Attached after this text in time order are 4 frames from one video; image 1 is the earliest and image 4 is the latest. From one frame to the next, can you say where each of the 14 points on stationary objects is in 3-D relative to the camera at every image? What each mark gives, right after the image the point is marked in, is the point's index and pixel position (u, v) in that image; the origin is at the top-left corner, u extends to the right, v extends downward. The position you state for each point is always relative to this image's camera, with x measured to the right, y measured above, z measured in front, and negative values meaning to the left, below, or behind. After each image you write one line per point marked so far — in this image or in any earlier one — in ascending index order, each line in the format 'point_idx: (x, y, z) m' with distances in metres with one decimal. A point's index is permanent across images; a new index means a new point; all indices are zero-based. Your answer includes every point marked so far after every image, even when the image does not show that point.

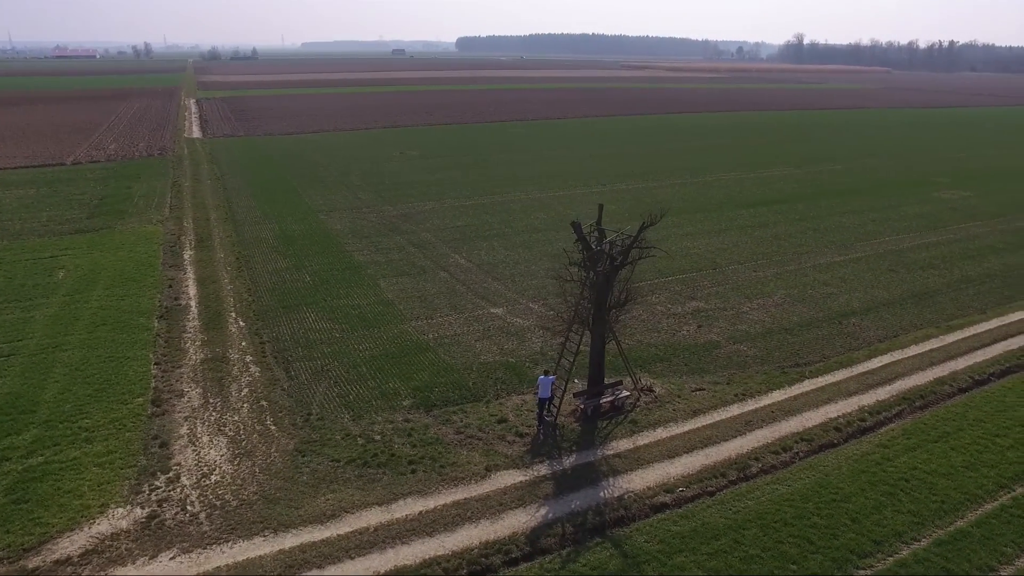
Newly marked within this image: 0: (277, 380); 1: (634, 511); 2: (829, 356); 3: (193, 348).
0: (-5.6, -2.2, +17.8) m
1: (+2.2, -4.0, +13.2) m
2: (+8.2, -1.8, +19.1) m
3: (-8.2, -1.6, +19.3) m
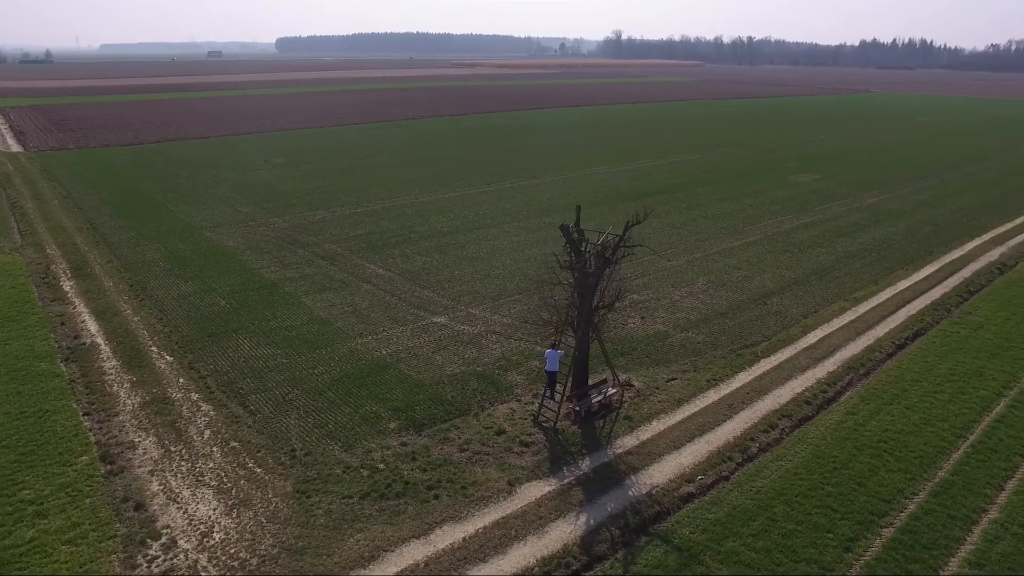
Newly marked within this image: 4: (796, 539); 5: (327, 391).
0: (-5.9, -2.8, +16.2) m
1: (+2.8, -3.9, +13.4) m
2: (+7.1, -1.4, +20.5) m
3: (-8.8, -2.4, +17.0) m
4: (+4.8, -4.2, +12.5) m
5: (-4.3, -2.4, +17.3) m
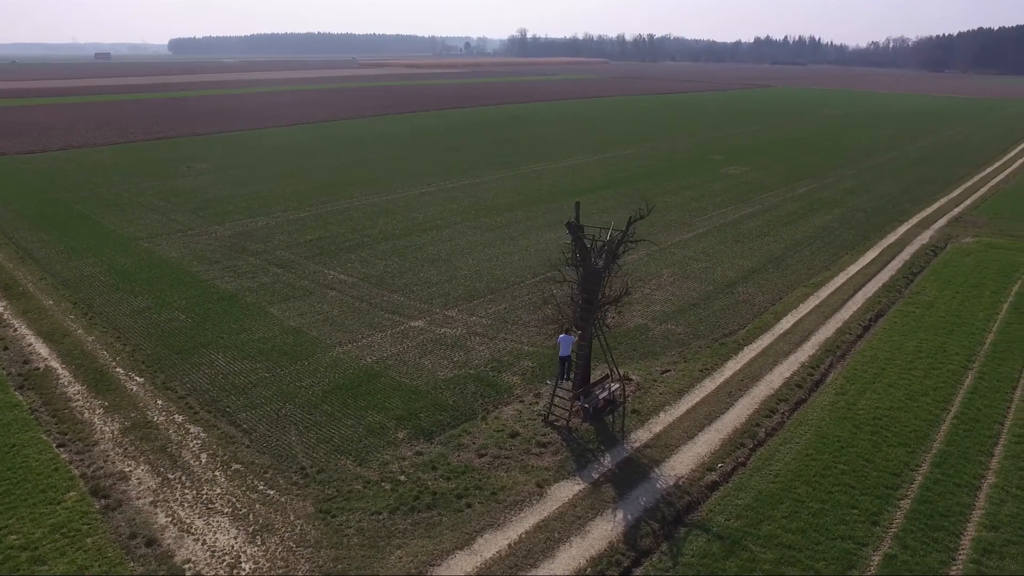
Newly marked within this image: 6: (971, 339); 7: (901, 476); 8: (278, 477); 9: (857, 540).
0: (-5.7, -3.1, +15.2) m
1: (+3.4, -3.8, +13.6) m
2: (+6.7, -1.1, +21.2) m
3: (-8.7, -2.8, +15.7) m
4: (+5.5, -4.0, +13.0) m
5: (-4.2, -2.6, +16.5) m
6: (+12.3, -1.4, +19.8) m
7: (+7.4, -3.6, +14.1) m
8: (-4.4, -3.5, +13.9) m
9: (+5.8, -4.2, +12.4) m
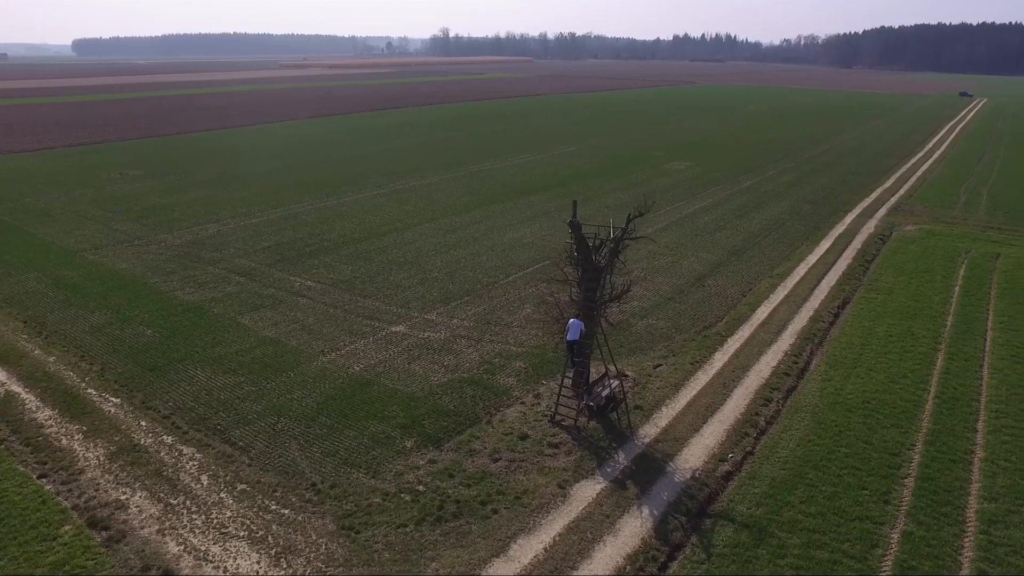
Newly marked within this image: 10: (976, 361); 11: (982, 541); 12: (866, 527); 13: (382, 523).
0: (-5.5, -3.3, +14.5) m
1: (+3.8, -3.7, +13.8) m
2: (+6.2, -0.8, +21.7) m
3: (-8.5, -3.1, +14.7) m
4: (+5.9, -3.8, +13.4) m
5: (-4.2, -2.8, +16.0) m
6: (+11.9, -0.9, +20.9) m
7: (+7.7, -3.3, +14.8) m
8: (-4.0, -3.7, +13.3) m
9: (+6.3, -4.0, +12.9) m
10: (+11.6, -1.8, +18.6) m
11: (+7.9, -4.2, +12.4) m
12: (+6.1, -4.1, +12.7) m
13: (-2.2, -4.0, +12.5) m
